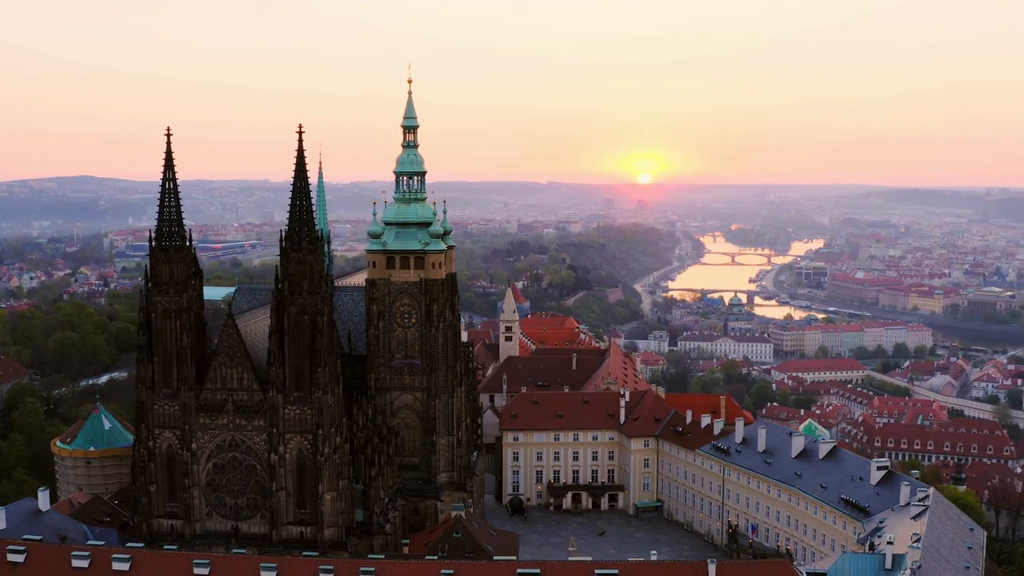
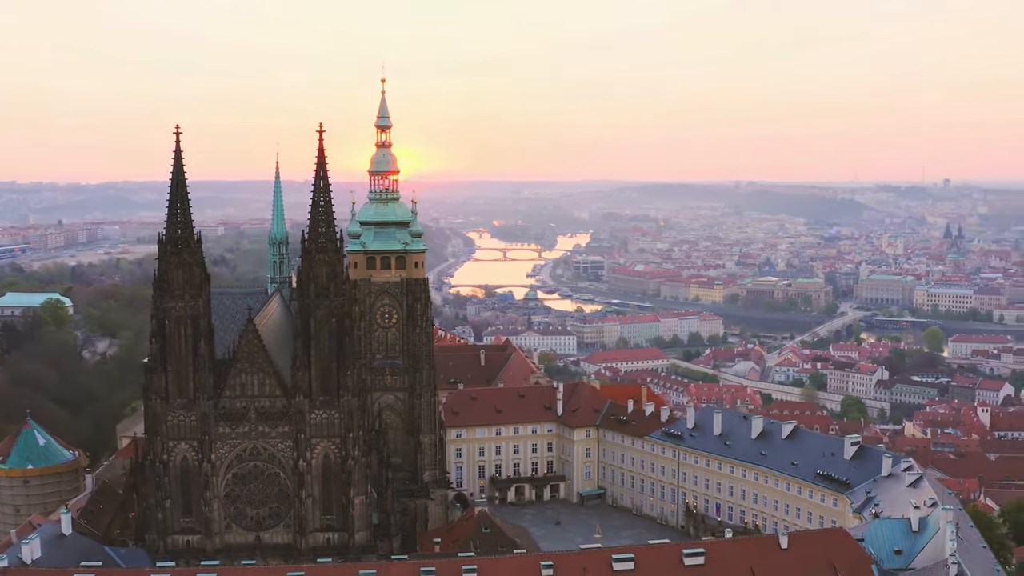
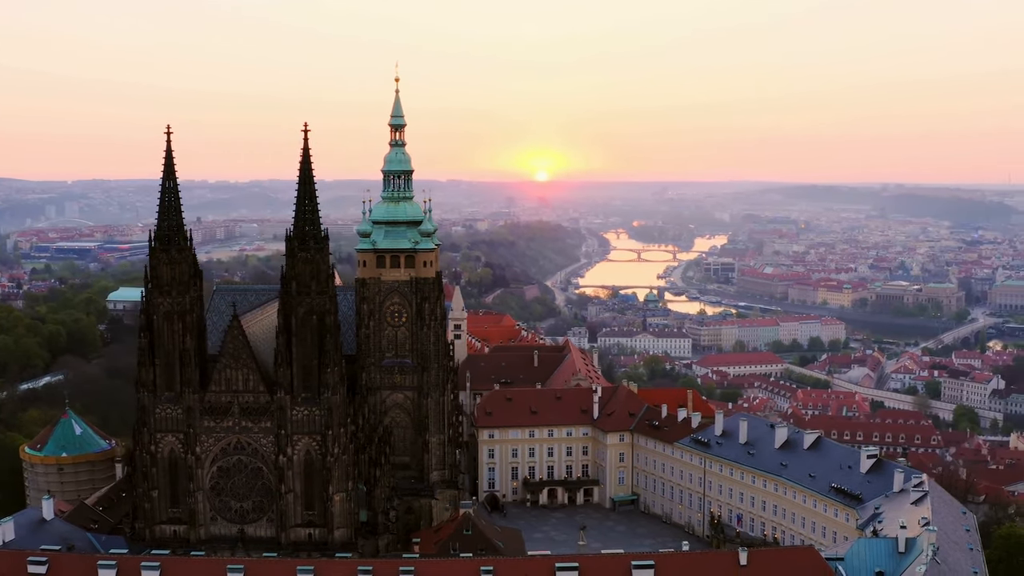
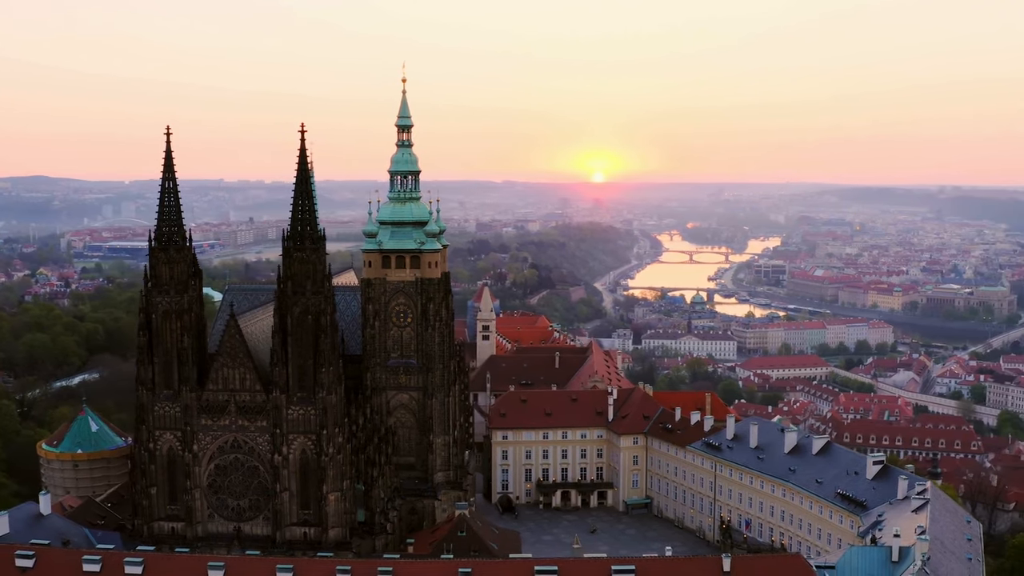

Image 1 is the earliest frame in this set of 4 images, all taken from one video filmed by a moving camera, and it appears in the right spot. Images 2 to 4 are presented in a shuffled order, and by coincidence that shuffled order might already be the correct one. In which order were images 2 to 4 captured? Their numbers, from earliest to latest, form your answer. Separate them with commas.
4, 3, 2
